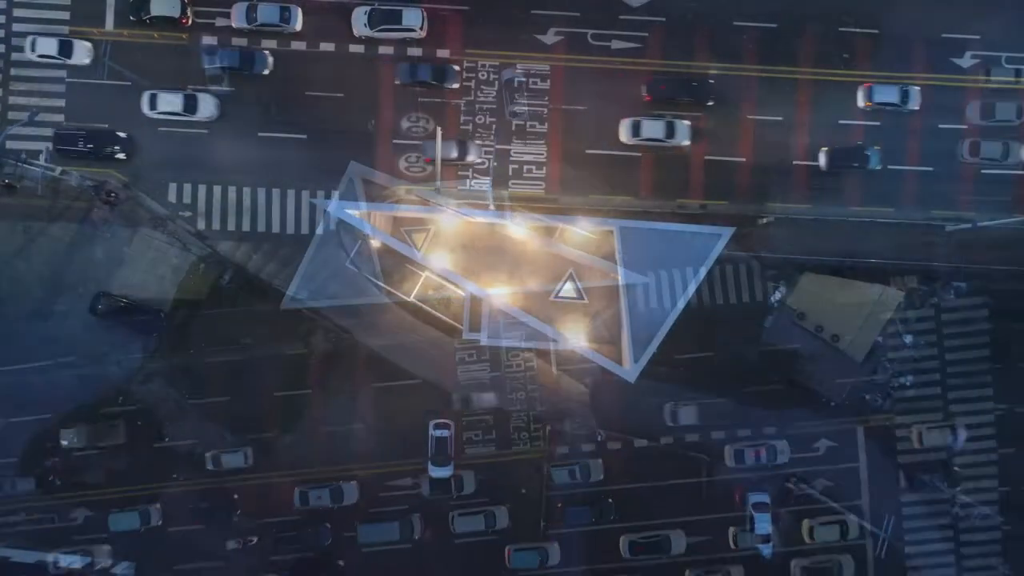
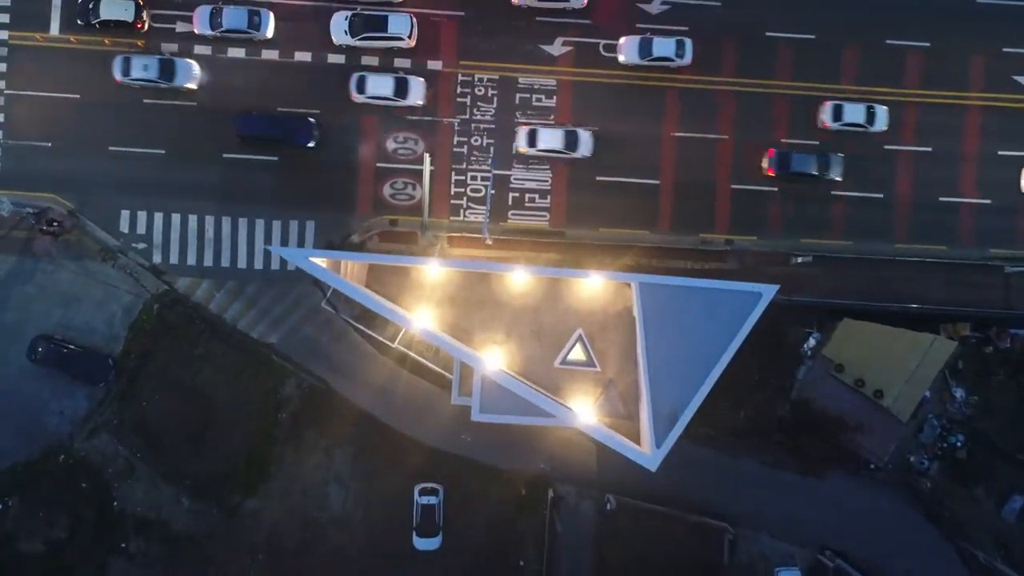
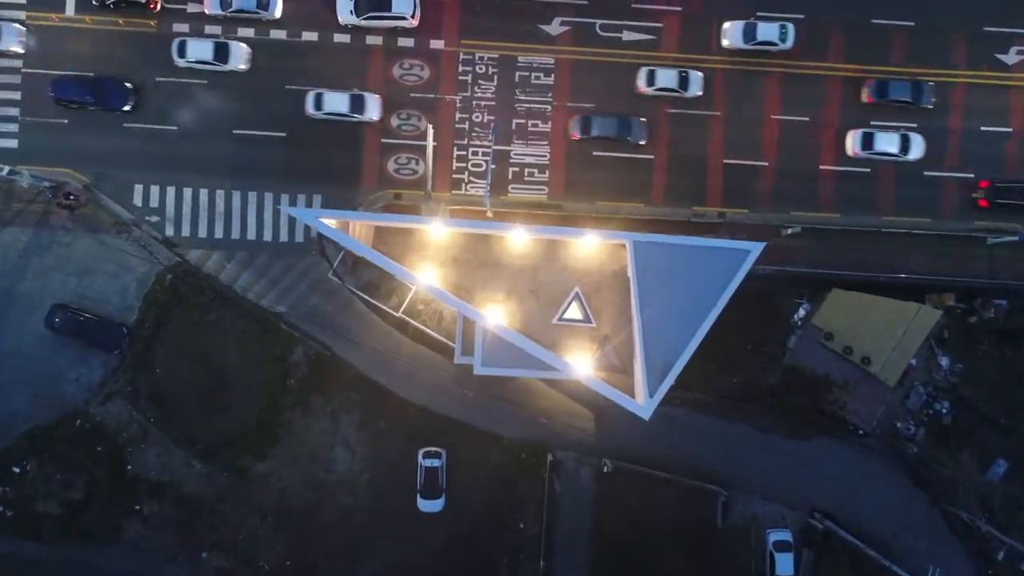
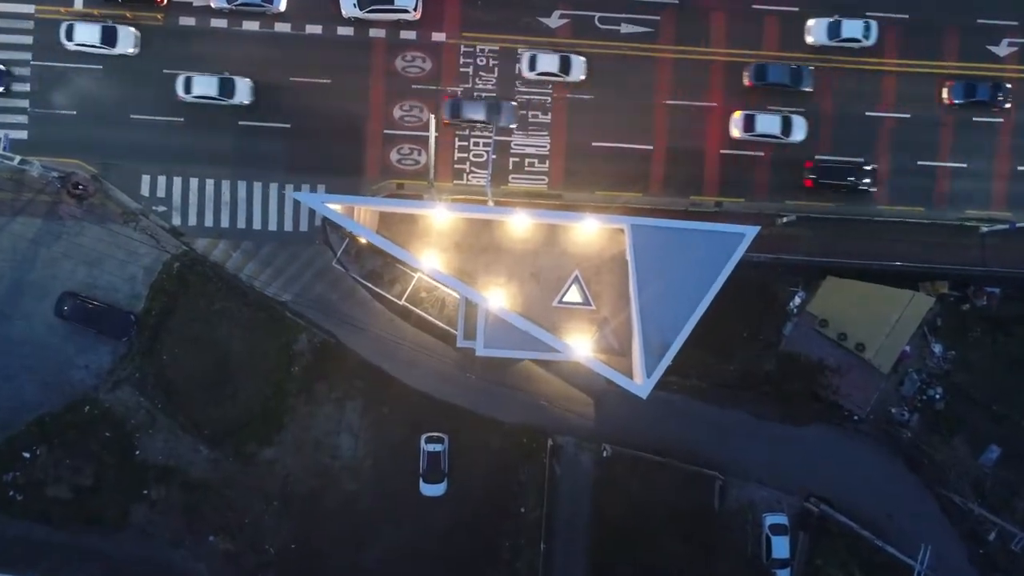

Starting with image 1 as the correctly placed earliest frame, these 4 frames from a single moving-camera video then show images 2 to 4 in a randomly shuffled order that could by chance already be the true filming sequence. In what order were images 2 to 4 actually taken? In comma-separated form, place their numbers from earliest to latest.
4, 3, 2
